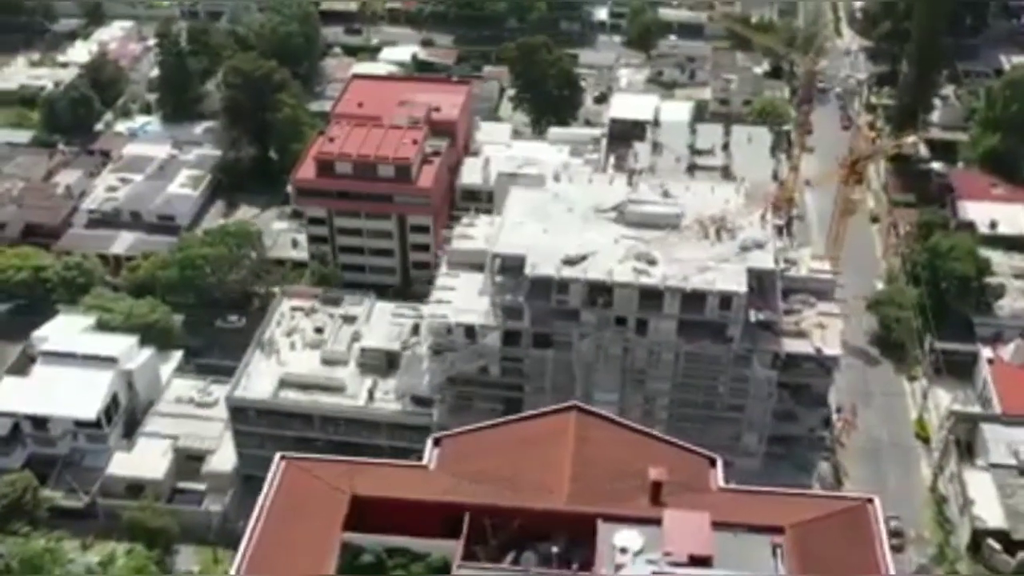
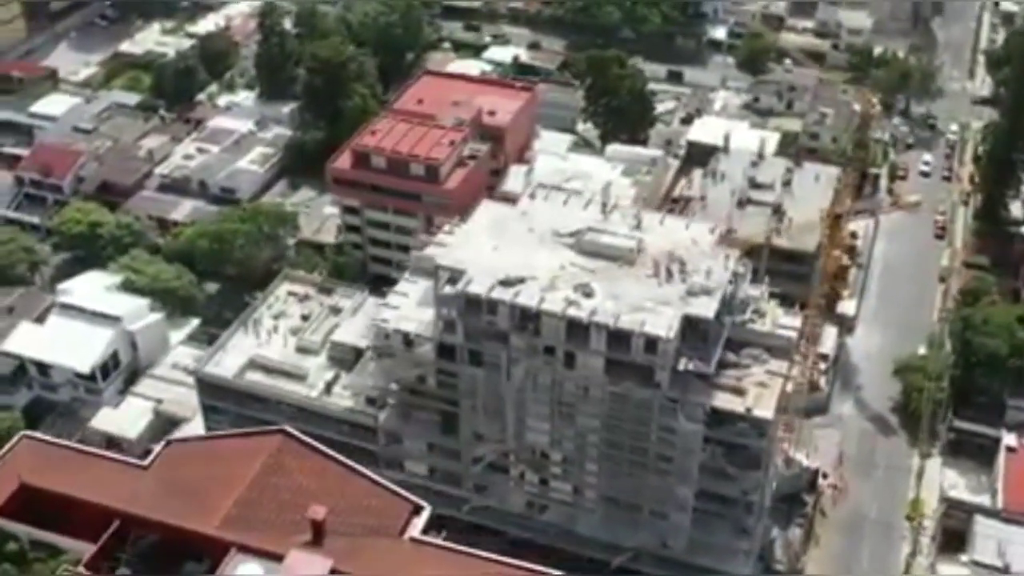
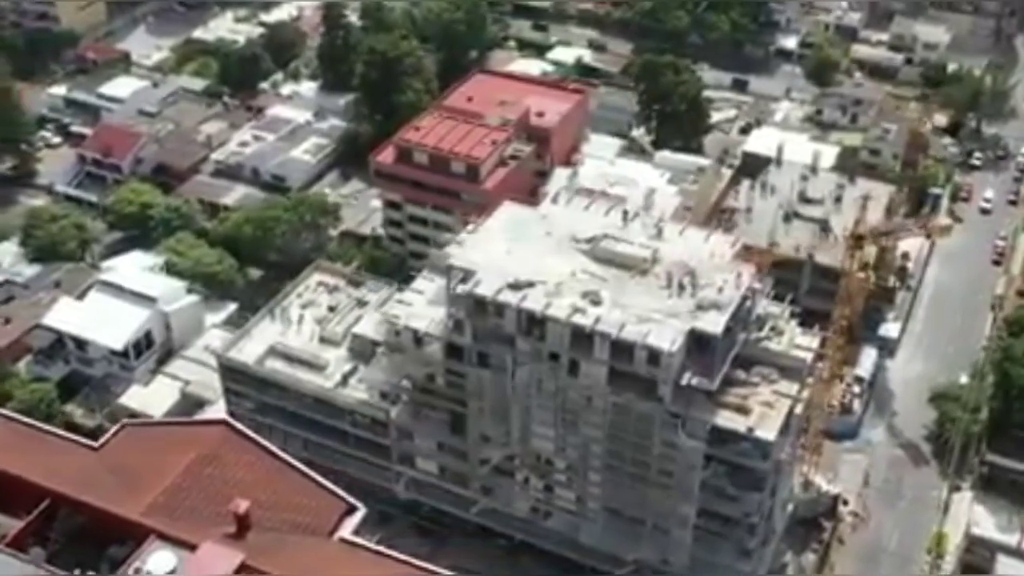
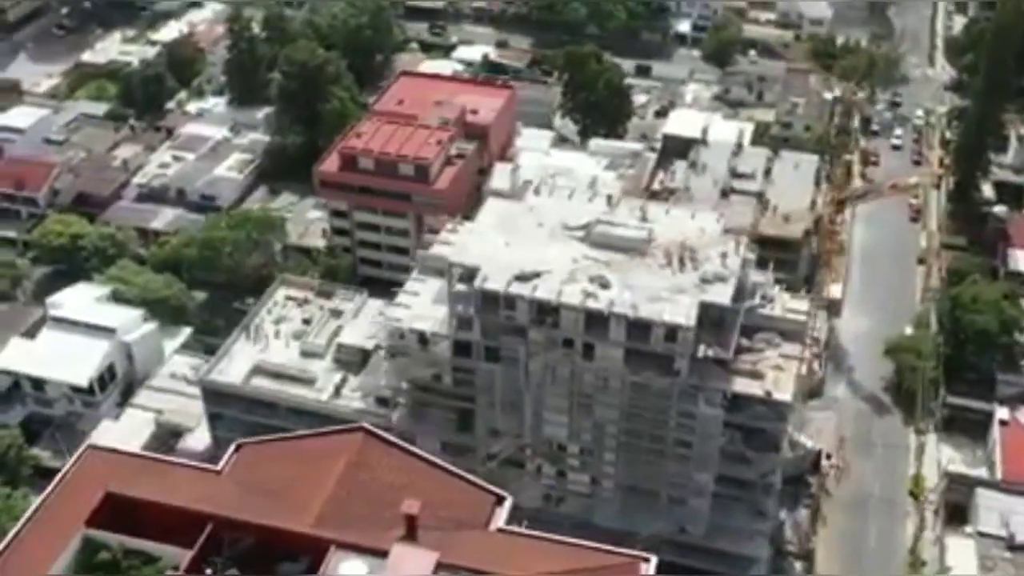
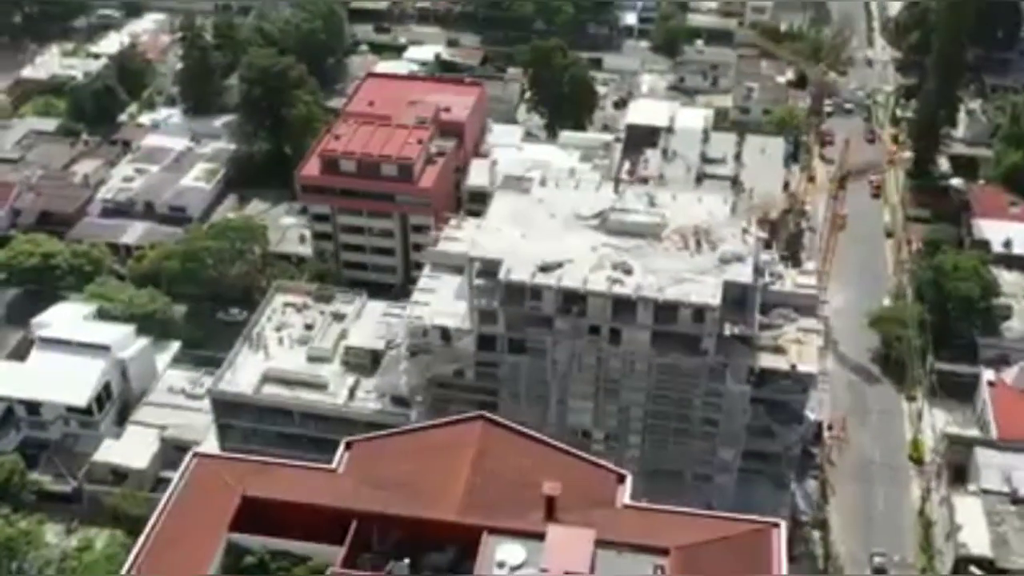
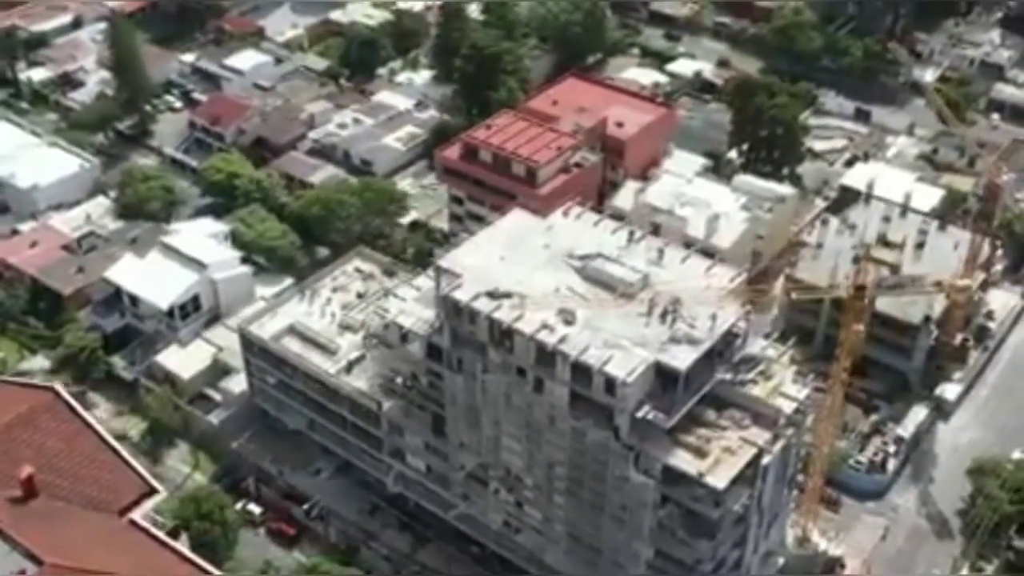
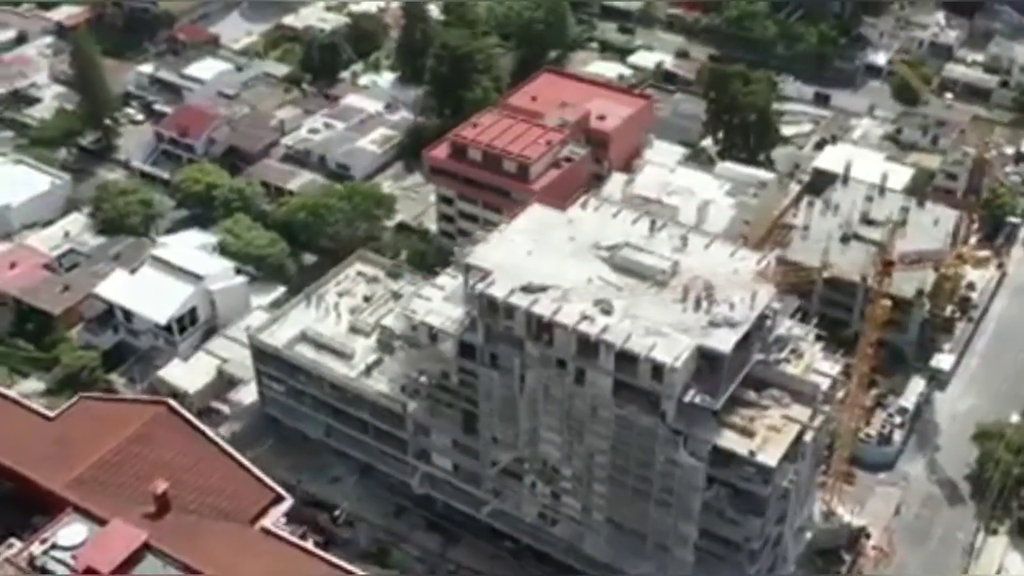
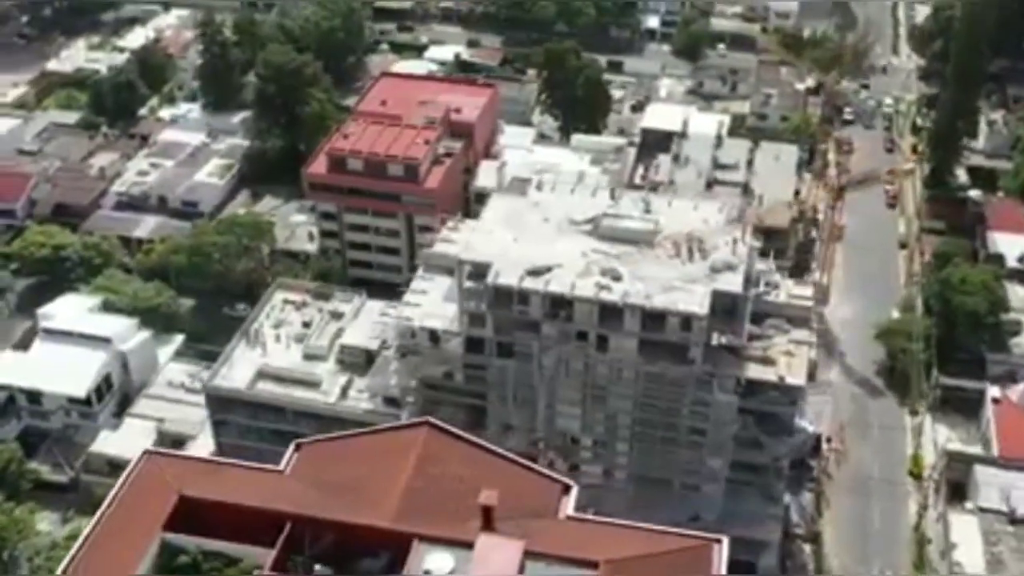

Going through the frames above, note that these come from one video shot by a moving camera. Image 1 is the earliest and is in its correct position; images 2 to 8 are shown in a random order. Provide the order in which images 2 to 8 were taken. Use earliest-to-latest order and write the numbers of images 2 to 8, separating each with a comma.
5, 8, 4, 2, 3, 7, 6
